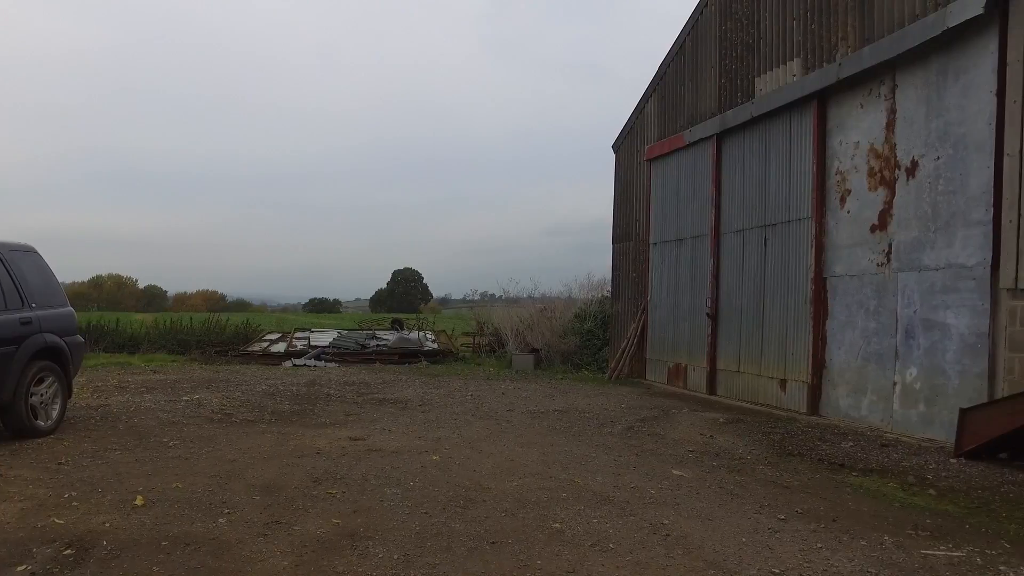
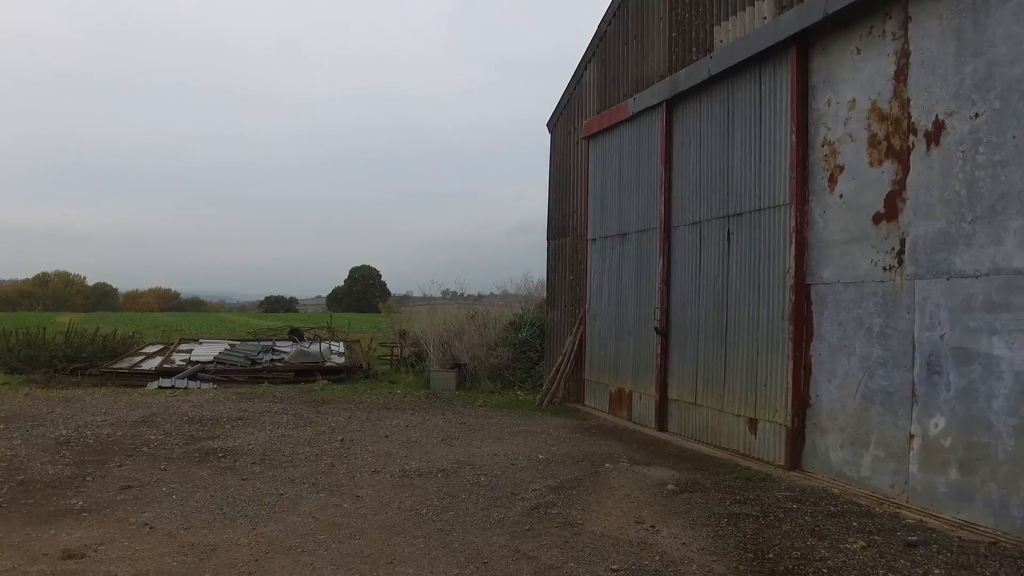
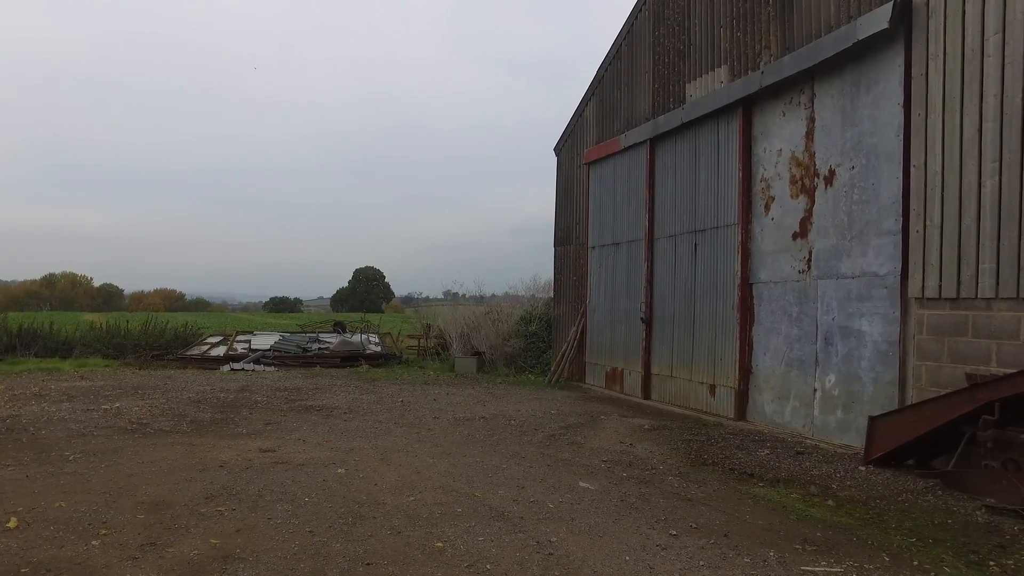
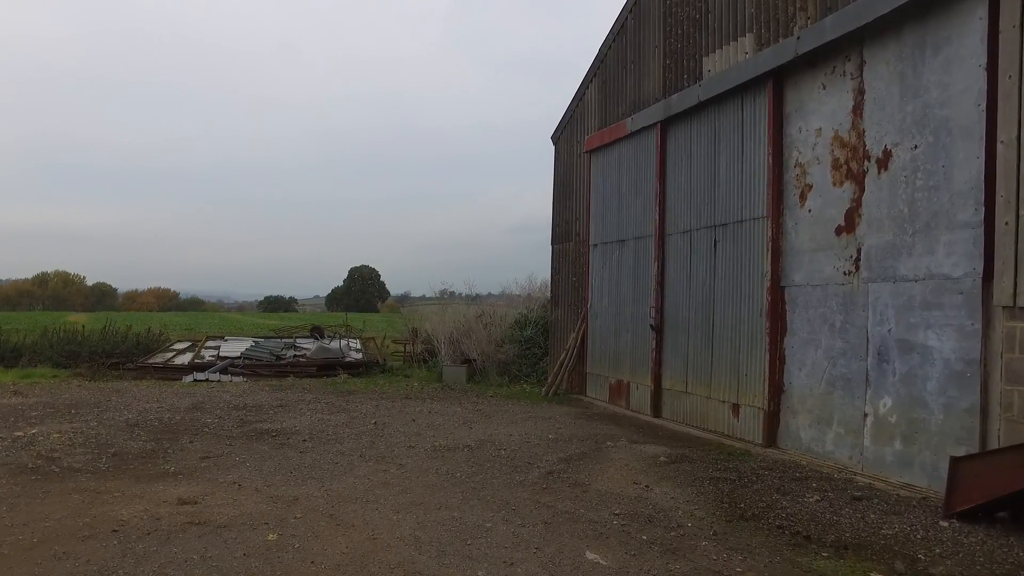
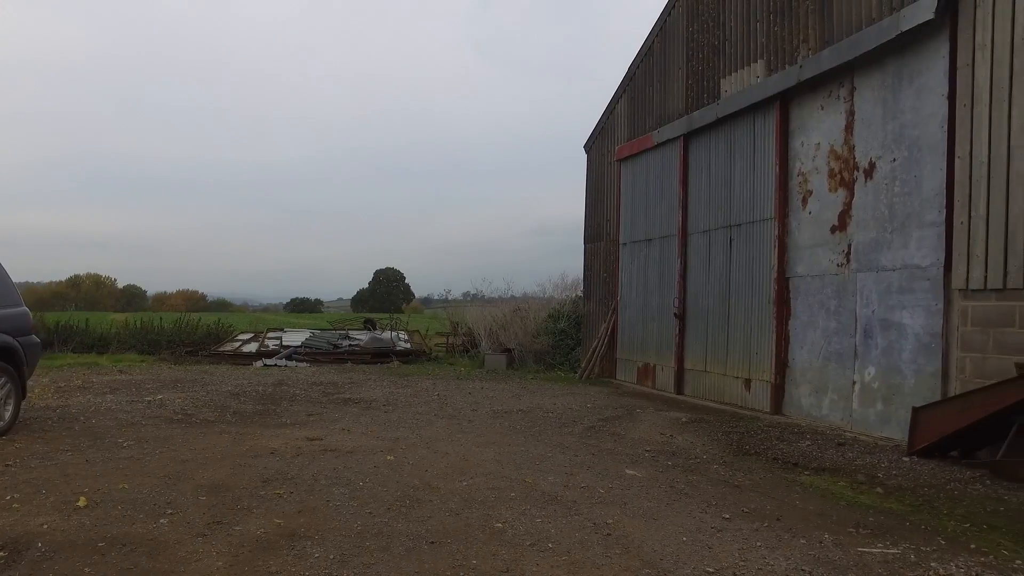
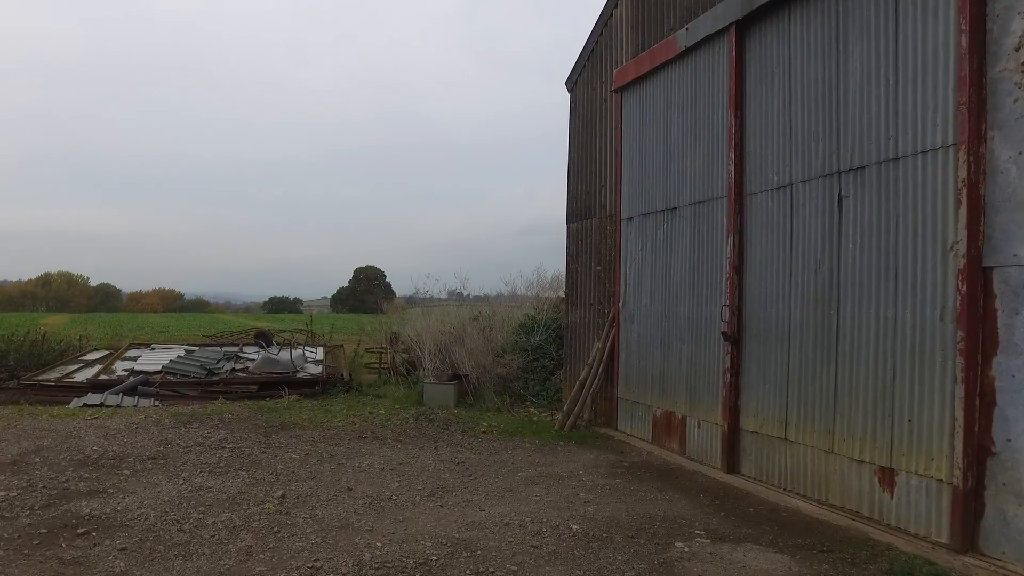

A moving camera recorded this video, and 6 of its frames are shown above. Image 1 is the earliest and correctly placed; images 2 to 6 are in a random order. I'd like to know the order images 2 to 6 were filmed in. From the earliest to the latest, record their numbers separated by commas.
5, 3, 4, 2, 6
